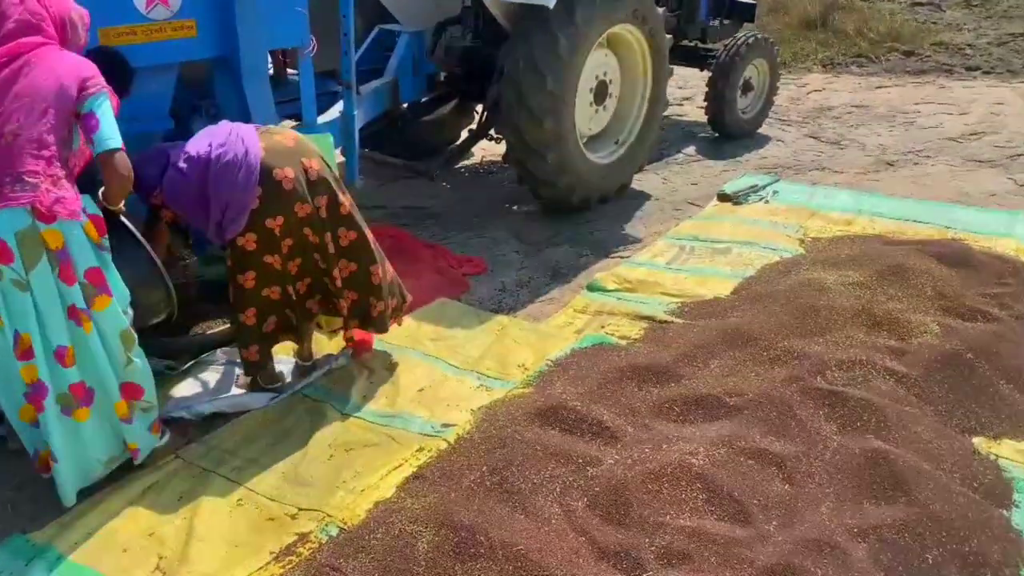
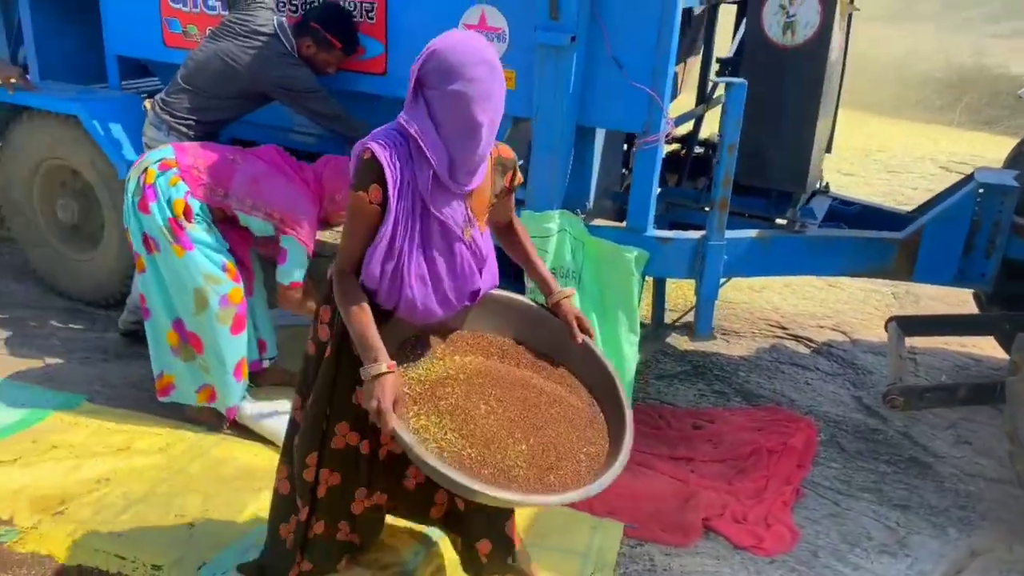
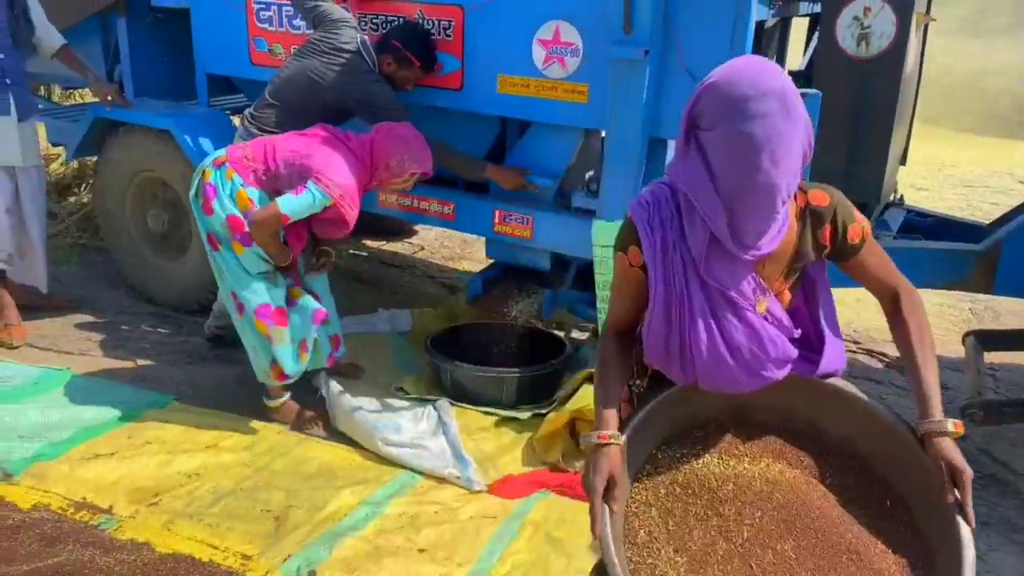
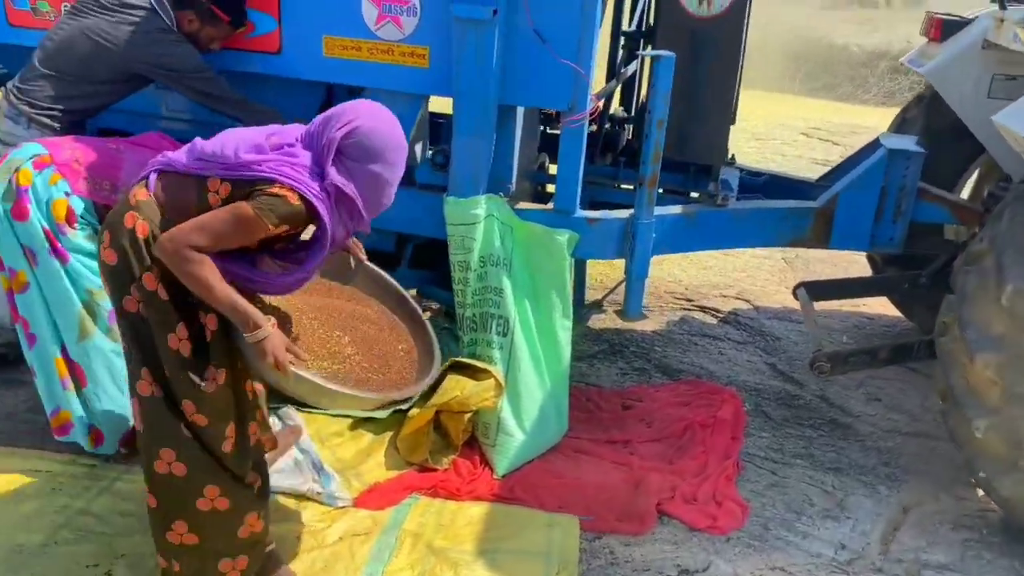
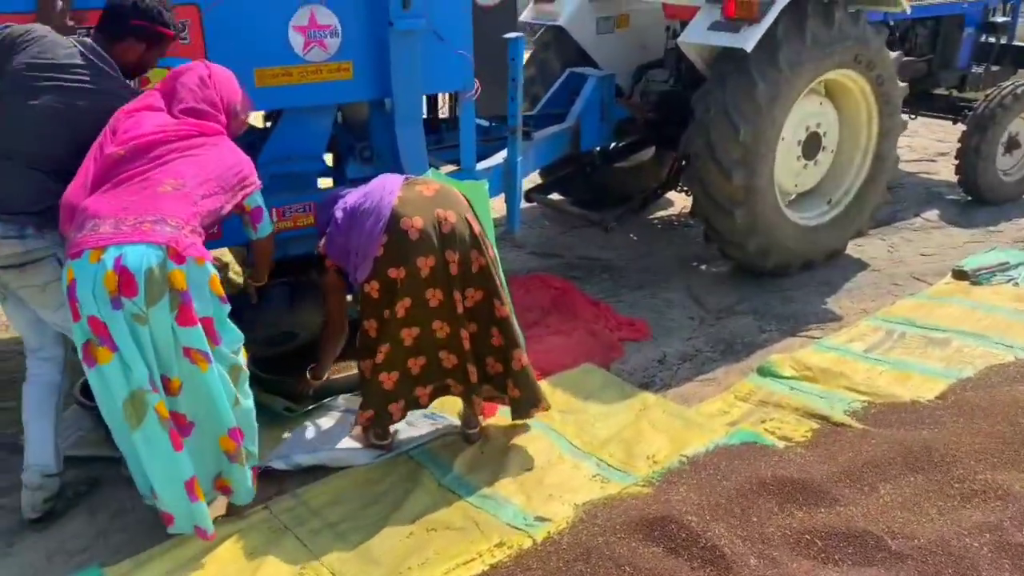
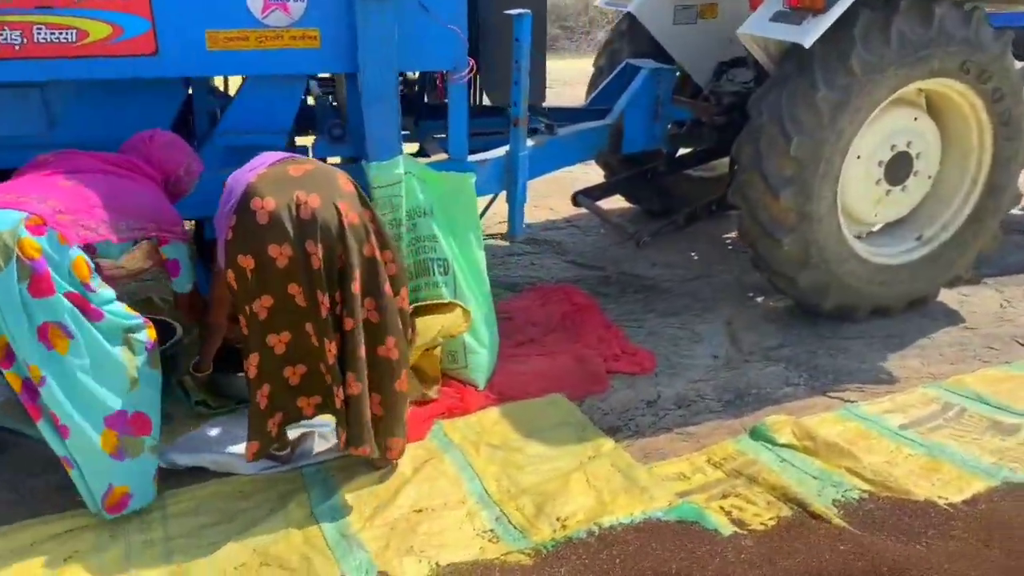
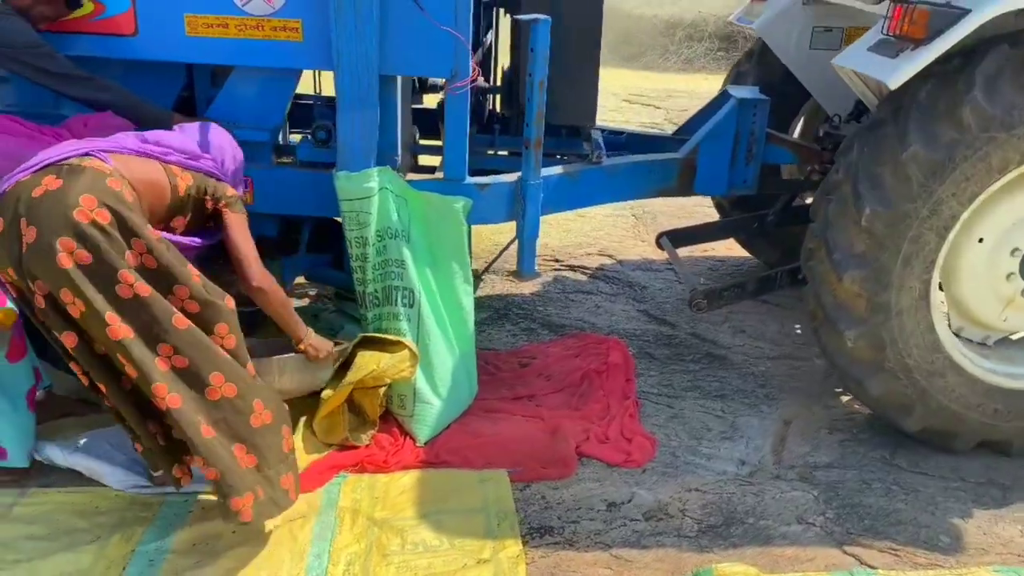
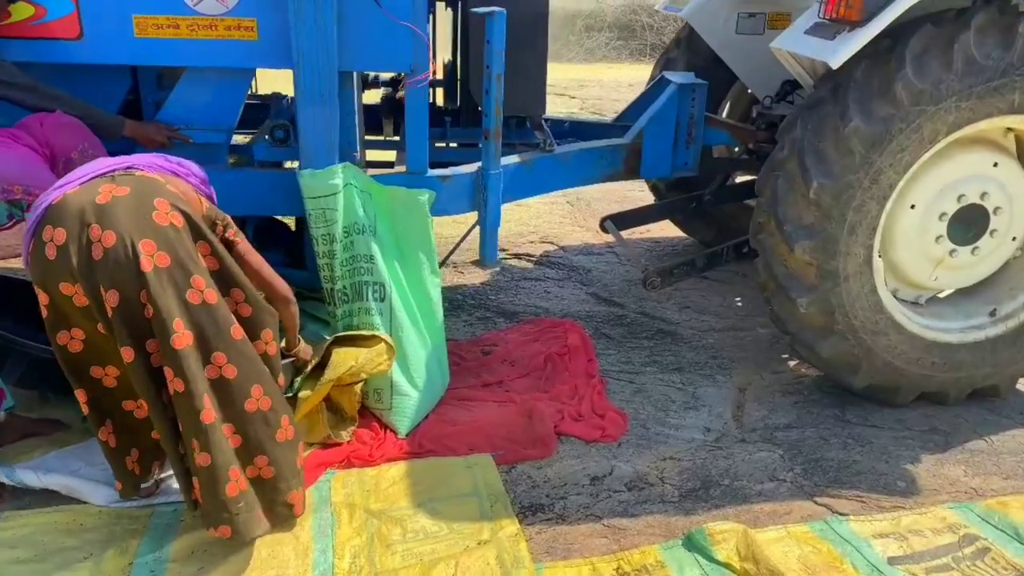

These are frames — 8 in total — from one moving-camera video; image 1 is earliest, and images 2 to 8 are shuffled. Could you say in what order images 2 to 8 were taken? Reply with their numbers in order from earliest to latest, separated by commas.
5, 6, 8, 7, 4, 2, 3
